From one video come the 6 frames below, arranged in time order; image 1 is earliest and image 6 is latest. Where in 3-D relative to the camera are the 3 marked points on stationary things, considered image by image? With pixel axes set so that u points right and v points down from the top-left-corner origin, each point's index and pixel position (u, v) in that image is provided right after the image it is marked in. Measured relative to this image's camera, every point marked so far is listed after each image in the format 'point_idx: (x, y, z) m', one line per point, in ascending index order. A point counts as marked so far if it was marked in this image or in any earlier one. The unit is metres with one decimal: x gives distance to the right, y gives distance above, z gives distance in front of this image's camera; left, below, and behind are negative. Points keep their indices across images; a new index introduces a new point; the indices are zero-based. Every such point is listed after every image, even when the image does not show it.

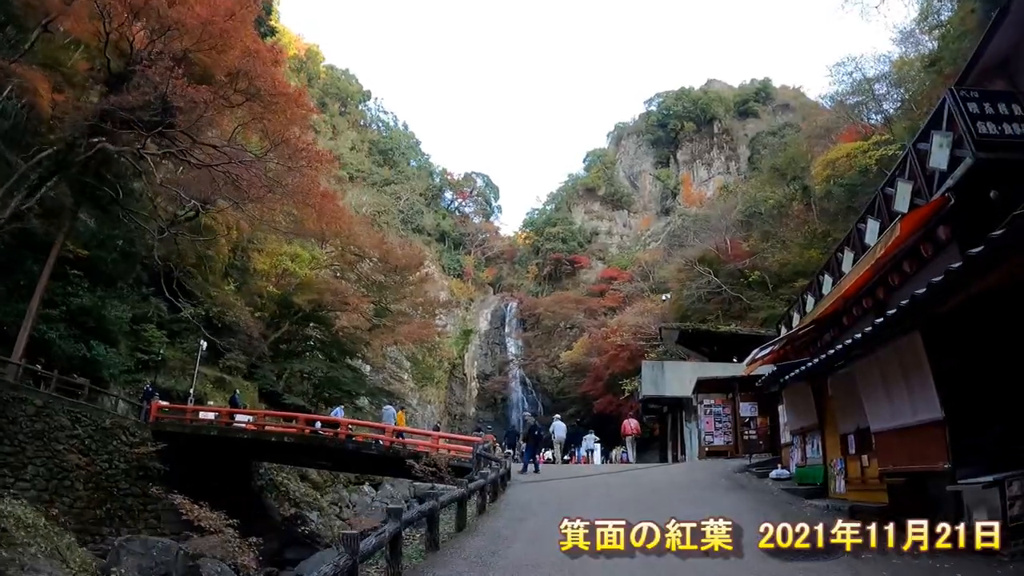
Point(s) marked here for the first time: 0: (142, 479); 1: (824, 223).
0: (-7.6, -3.9, +13.3) m
1: (+8.6, +2.0, +18.2) m
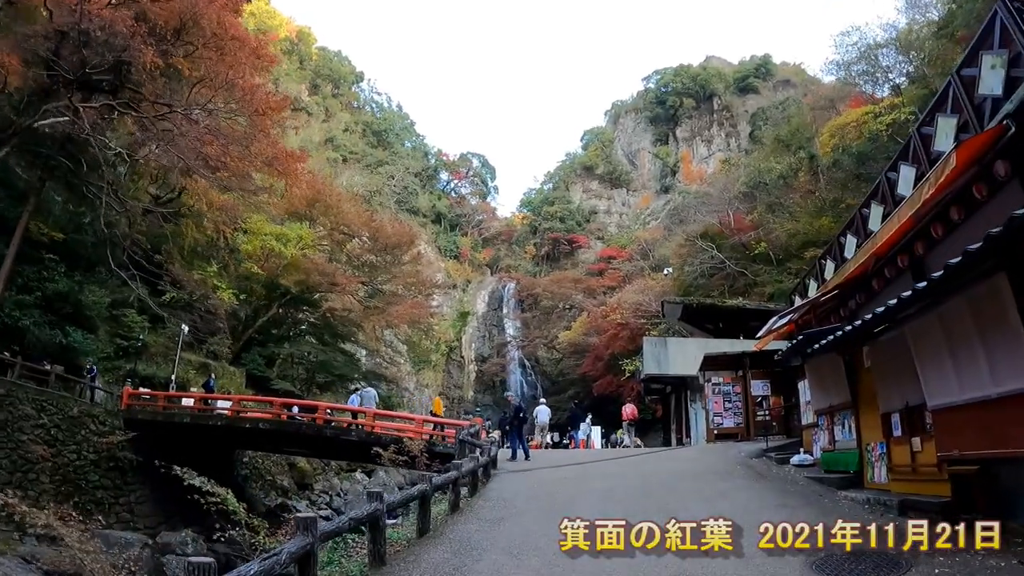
0: (-7.7, -3.5, +12.5) m
1: (+8.4, +2.7, +17.3) m
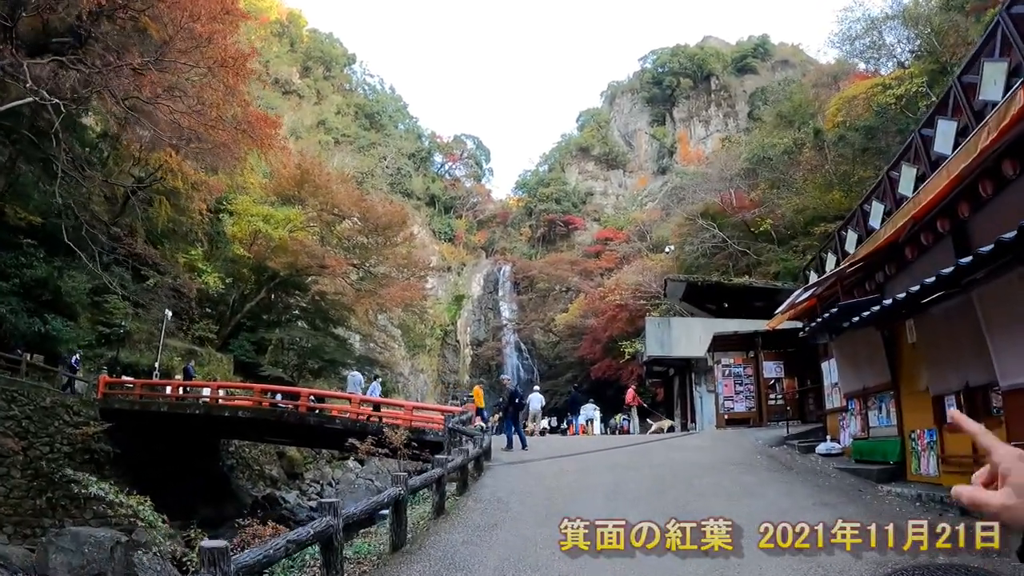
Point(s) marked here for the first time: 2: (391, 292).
0: (-7.8, -3.2, +11.9) m
1: (+8.3, +3.3, +16.7) m
2: (-3.7, -0.1, +19.7) m
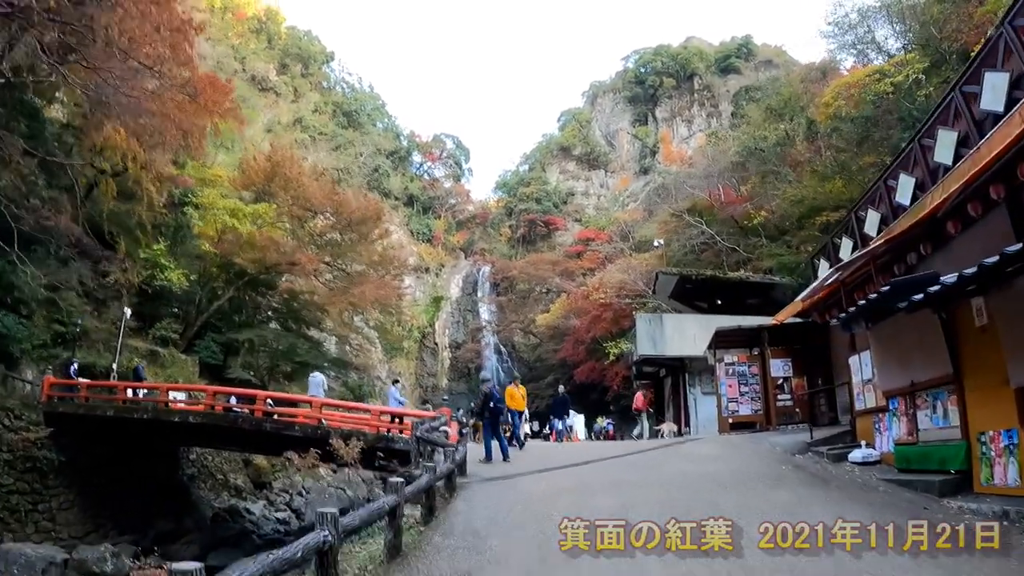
0: (-8.1, -3.1, +10.9) m
1: (+7.8, +3.3, +16.2) m
2: (-4.2, -0.1, +18.8) m
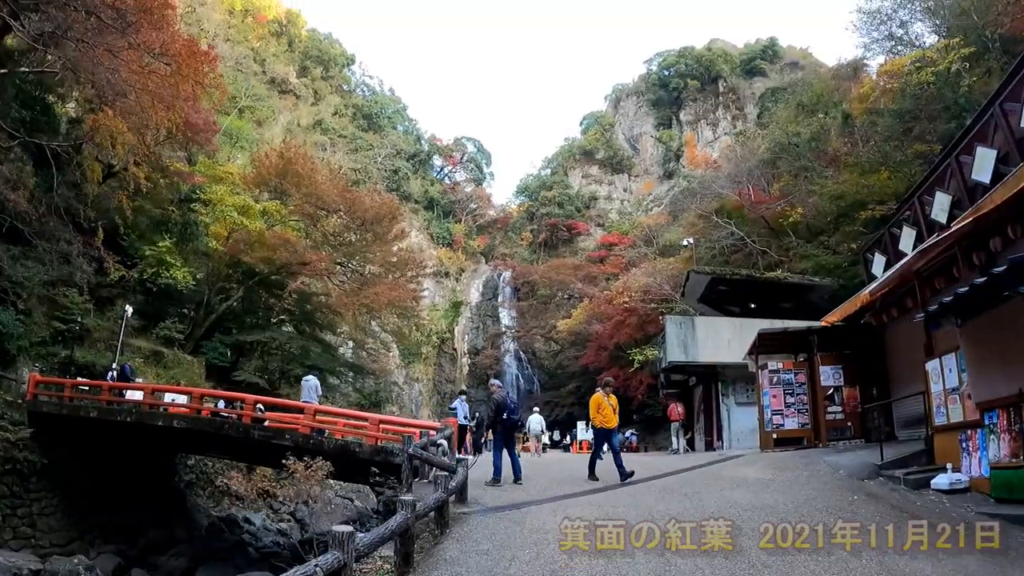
0: (-7.9, -3.0, +10.3) m
1: (+8.3, +3.2, +15.2) m
2: (-3.7, -0.1, +18.1) m
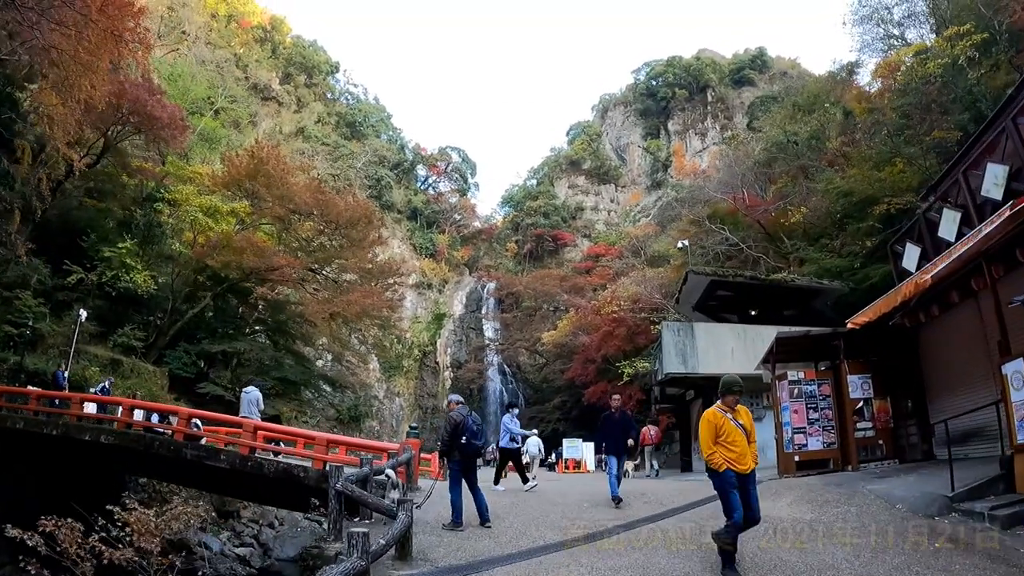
0: (-8.2, -3.0, +9.1) m
1: (+7.9, +3.0, +14.5) m
2: (-4.2, -0.3, +17.1) m
